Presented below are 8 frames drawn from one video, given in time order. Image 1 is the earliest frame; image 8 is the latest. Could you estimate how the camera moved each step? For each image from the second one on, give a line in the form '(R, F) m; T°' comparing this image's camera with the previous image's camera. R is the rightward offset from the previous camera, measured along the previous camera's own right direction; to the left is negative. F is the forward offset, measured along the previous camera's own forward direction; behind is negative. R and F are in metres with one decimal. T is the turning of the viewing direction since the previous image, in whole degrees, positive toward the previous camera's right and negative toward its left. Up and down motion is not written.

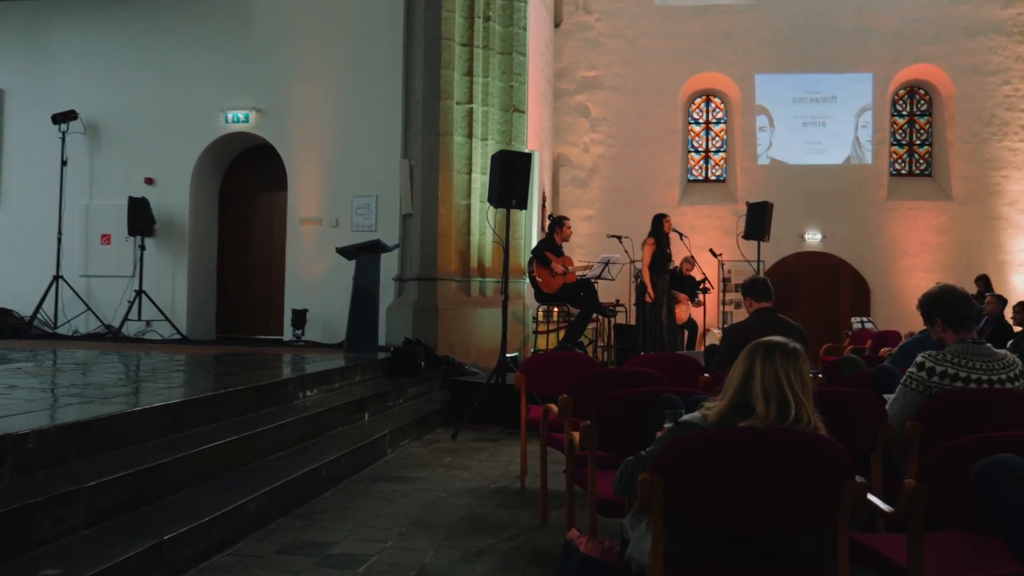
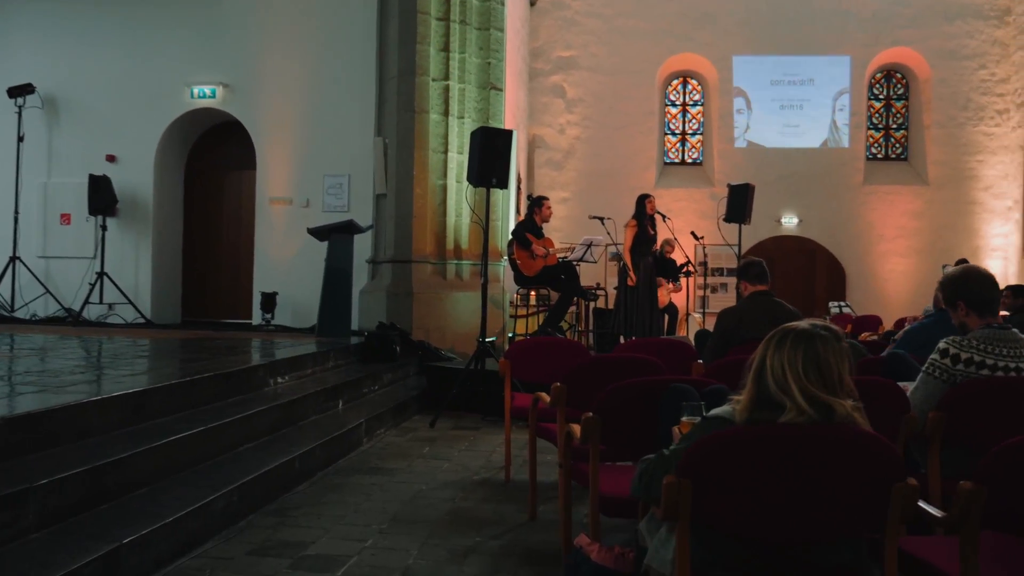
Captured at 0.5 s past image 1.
(-0.1, +0.2) m; +2°
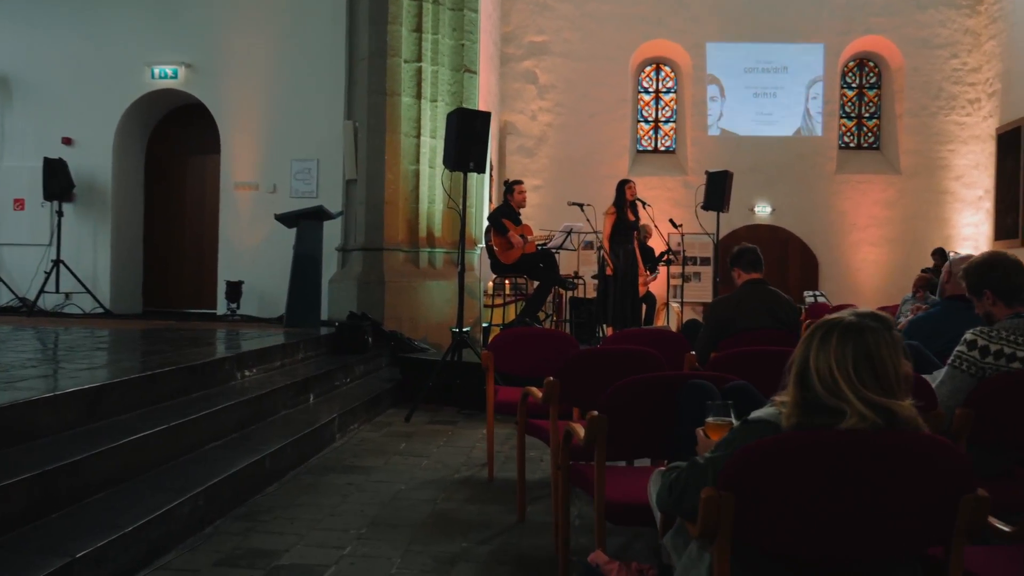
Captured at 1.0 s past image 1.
(-0.1, +0.2) m; +2°
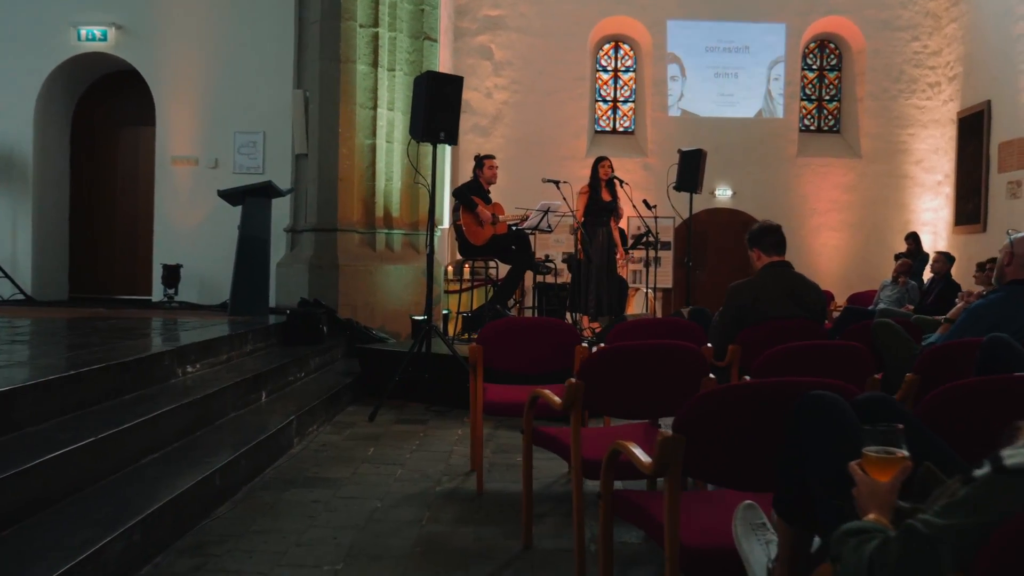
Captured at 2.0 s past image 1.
(-0.2, +0.5) m; +4°
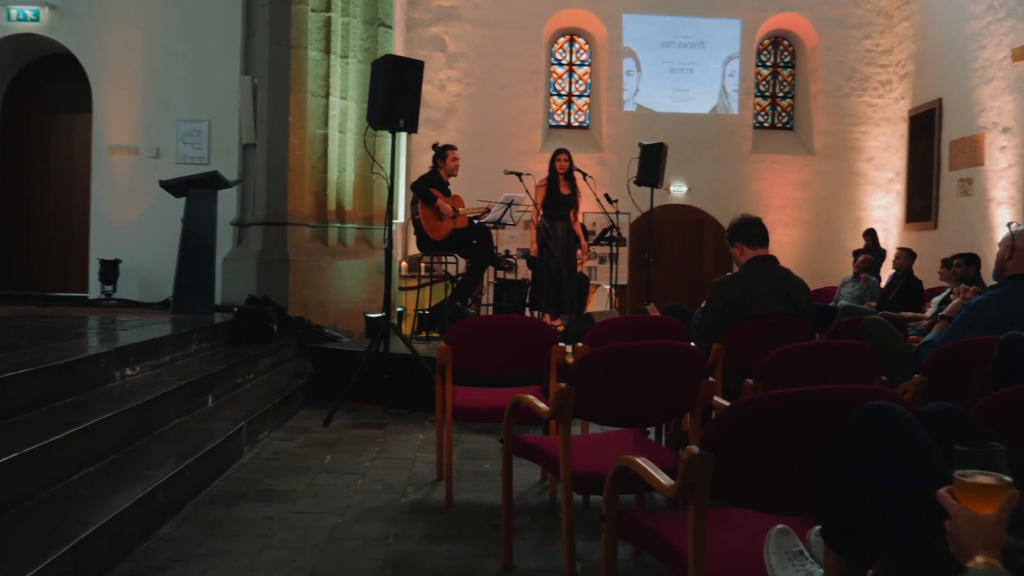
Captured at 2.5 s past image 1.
(-0.1, +0.2) m; +3°
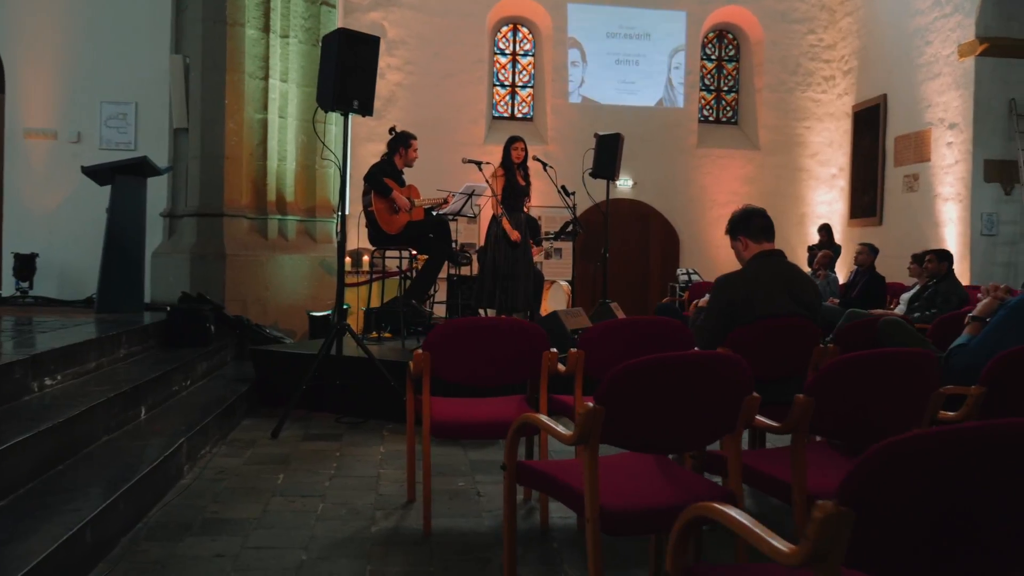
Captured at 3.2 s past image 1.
(-0.2, +0.4) m; +4°
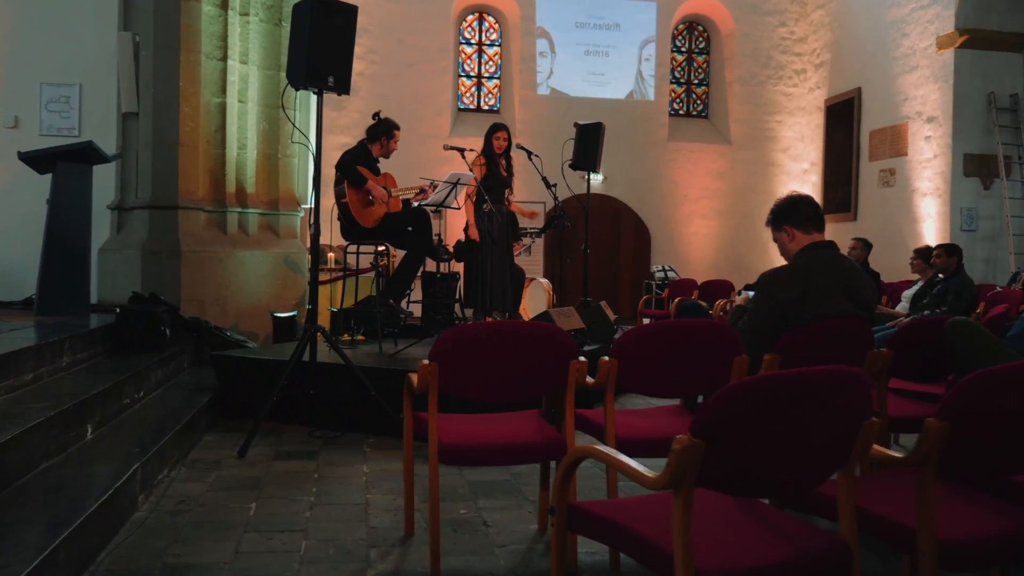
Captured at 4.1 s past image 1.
(-0.2, +0.4) m; +3°
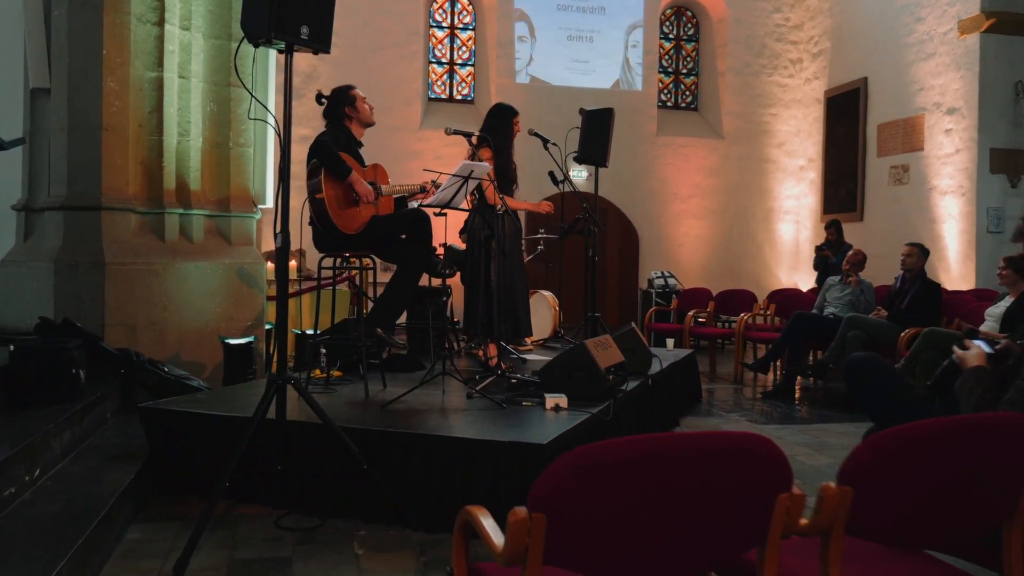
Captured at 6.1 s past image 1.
(-0.3, +1.1) m; +3°
